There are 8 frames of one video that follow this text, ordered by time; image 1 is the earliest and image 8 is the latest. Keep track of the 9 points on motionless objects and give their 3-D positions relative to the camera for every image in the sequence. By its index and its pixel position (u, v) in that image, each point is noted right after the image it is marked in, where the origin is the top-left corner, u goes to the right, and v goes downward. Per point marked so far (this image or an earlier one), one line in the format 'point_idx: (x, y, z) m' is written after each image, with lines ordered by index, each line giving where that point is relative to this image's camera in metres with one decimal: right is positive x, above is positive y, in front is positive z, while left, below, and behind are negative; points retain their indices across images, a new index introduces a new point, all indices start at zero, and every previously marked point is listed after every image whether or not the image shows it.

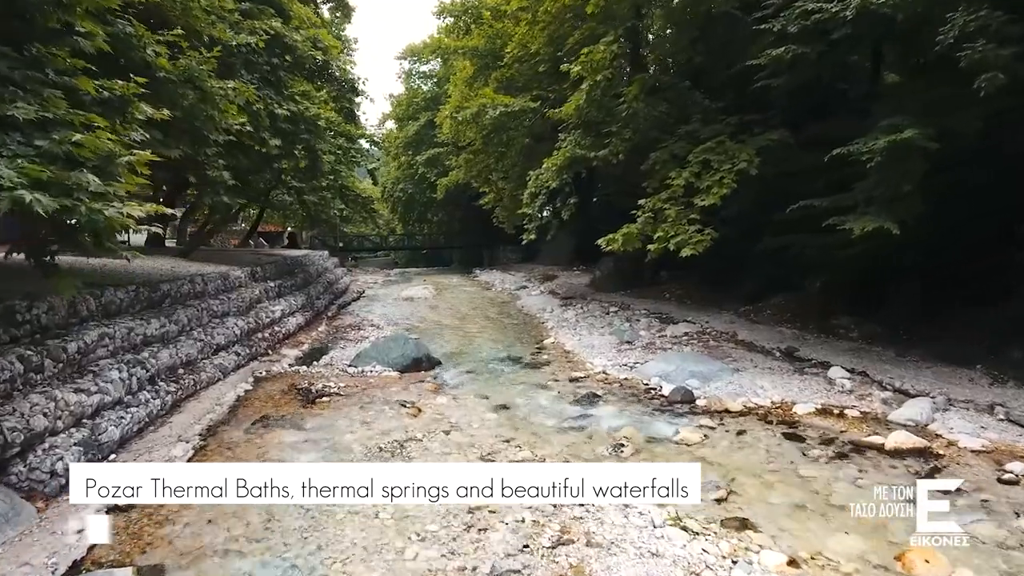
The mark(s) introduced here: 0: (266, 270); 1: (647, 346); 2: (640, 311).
0: (-6.9, +0.5, +13.1) m
1: (+2.8, -1.2, +9.9) m
2: (+3.7, -0.7, +13.6) m
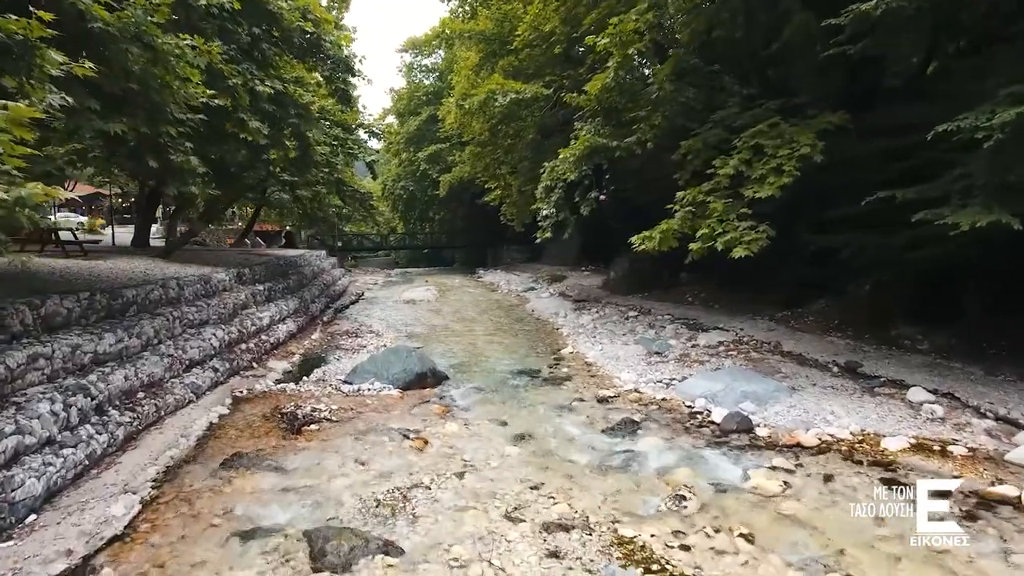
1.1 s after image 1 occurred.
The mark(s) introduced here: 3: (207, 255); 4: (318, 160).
0: (-6.6, +0.4, +12.0) m
1: (+3.1, -1.3, +8.8) m
2: (+4.0, -0.8, +12.4) m
3: (-8.7, +0.9, +13.5) m
4: (-4.9, +3.2, +11.9) m
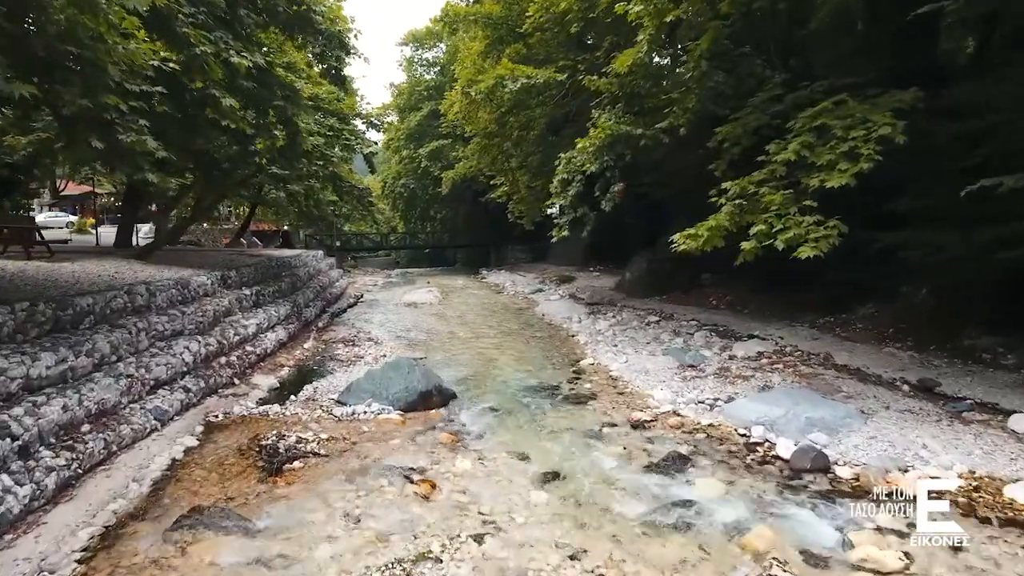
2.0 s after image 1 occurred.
0: (-6.3, +0.3, +10.9) m
1: (+3.4, -1.4, +7.7) m
2: (+4.3, -0.8, +11.4) m
3: (-8.4, +0.8, +12.4) m
4: (-4.7, +3.1, +10.9) m
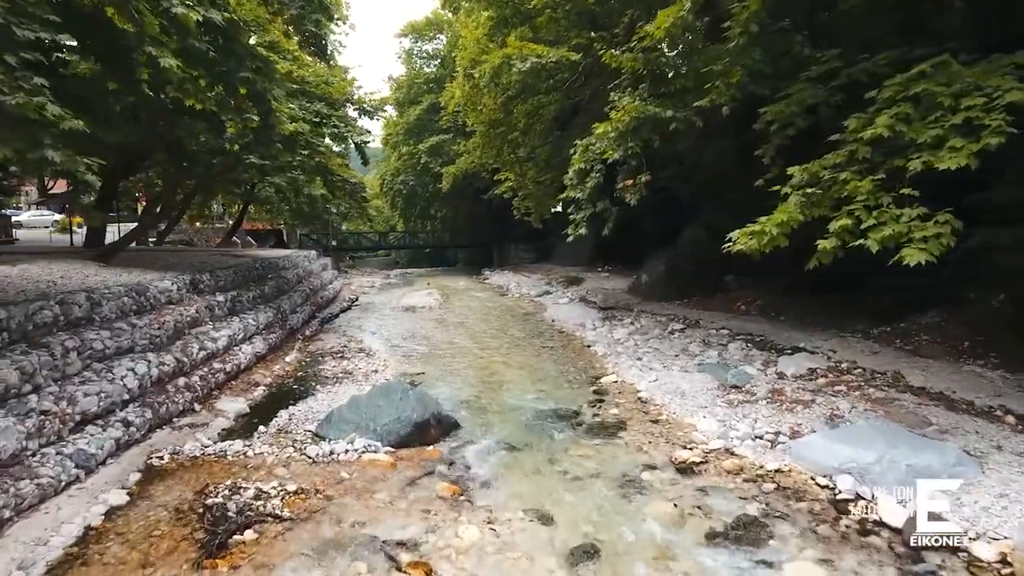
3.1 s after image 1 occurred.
0: (-6.1, +0.2, +9.7) m
1: (+3.6, -1.5, +6.5) m
2: (+4.5, -0.9, +10.1) m
3: (-8.2, +0.7, +11.2) m
4: (-4.5, +3.0, +9.6) m
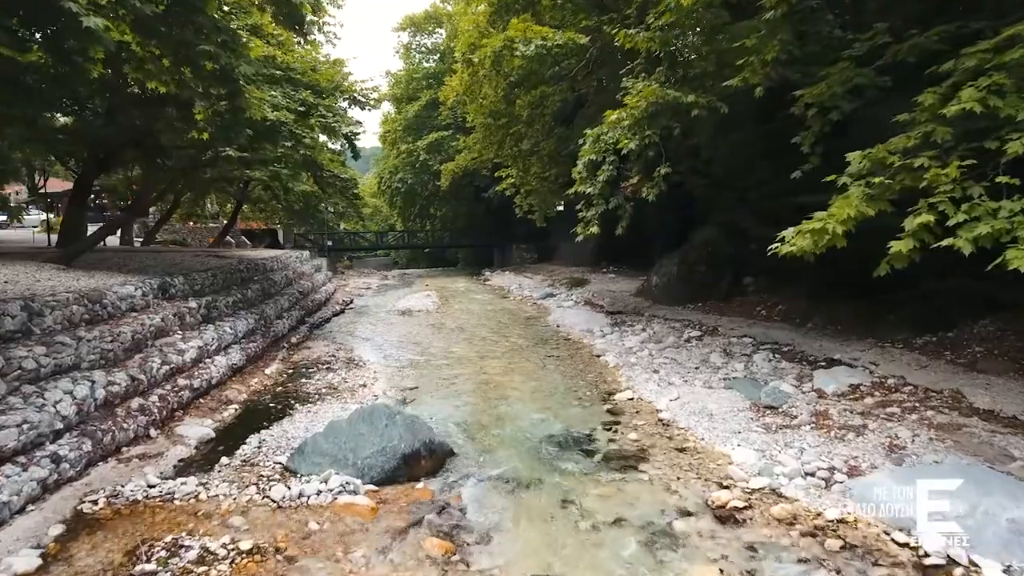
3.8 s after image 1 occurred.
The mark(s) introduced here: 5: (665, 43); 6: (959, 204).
0: (-6.1, +0.1, +8.8) m
1: (+3.6, -1.6, +5.6) m
2: (+4.5, -1.0, +9.2) m
3: (-8.2, +0.6, +10.4) m
4: (-4.4, +2.9, +8.8) m
5: (+2.5, +4.0, +7.8) m
6: (+3.6, +0.7, +3.8) m
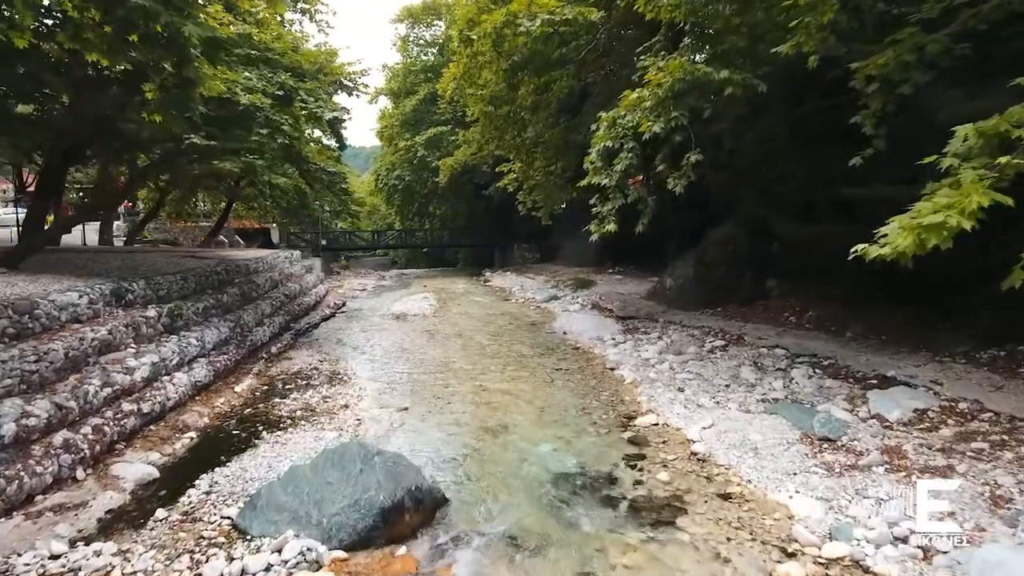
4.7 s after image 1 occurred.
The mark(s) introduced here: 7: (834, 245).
0: (-6.0, 0.0, +7.8) m
1: (+3.7, -1.7, +4.6) m
2: (+4.6, -1.1, +8.2) m
3: (-8.1, +0.5, +9.3) m
4: (-4.4, +2.8, +7.8) m
5: (+2.6, +3.9, +6.7) m
6: (+3.6, +0.6, +2.8) m
7: (+6.5, +0.9, +9.5) m
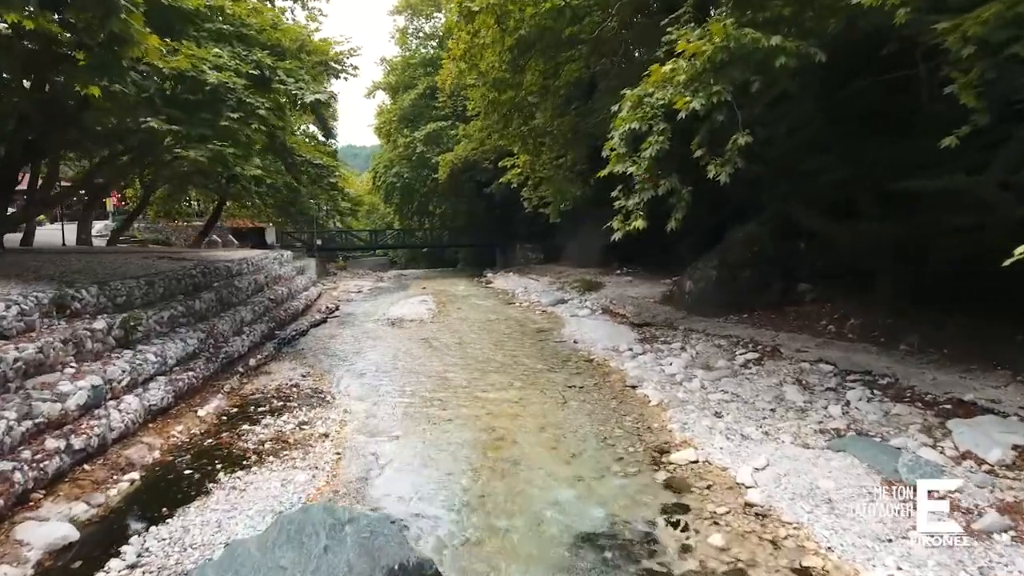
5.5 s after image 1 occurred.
0: (-5.9, -0.1, +6.8) m
1: (+3.8, -1.8, +3.5) m
2: (+4.7, -1.2, +7.2) m
3: (-8.0, +0.4, +8.3) m
4: (-4.3, +2.7, +6.7) m
5: (+2.7, +3.8, +5.7) m
6: (+3.7, +0.5, +1.8) m
7: (+6.6, +0.8, +8.5) m
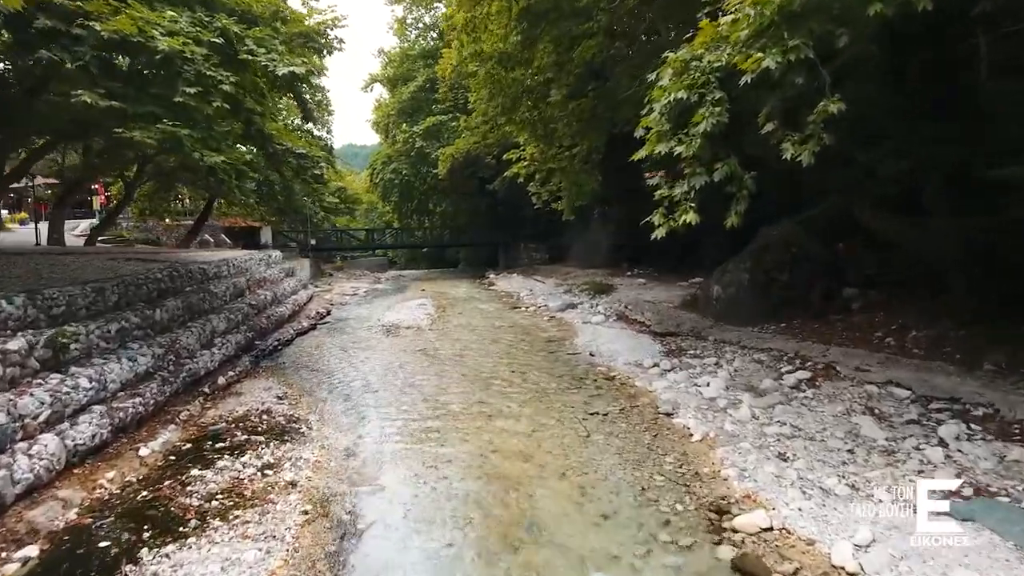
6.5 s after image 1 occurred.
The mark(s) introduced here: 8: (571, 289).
0: (-5.8, -0.2, +5.6) m
1: (+3.9, -1.9, +2.4) m
2: (+4.8, -1.3, +6.0) m
3: (-7.9, +0.3, +7.2) m
4: (-4.1, +2.6, +5.6) m
5: (+2.8, +3.7, +4.5) m
6: (+3.9, +0.4, +0.6) m
7: (+6.8, +0.7, +7.3) m
8: (+2.0, -0.1, +16.0) m
